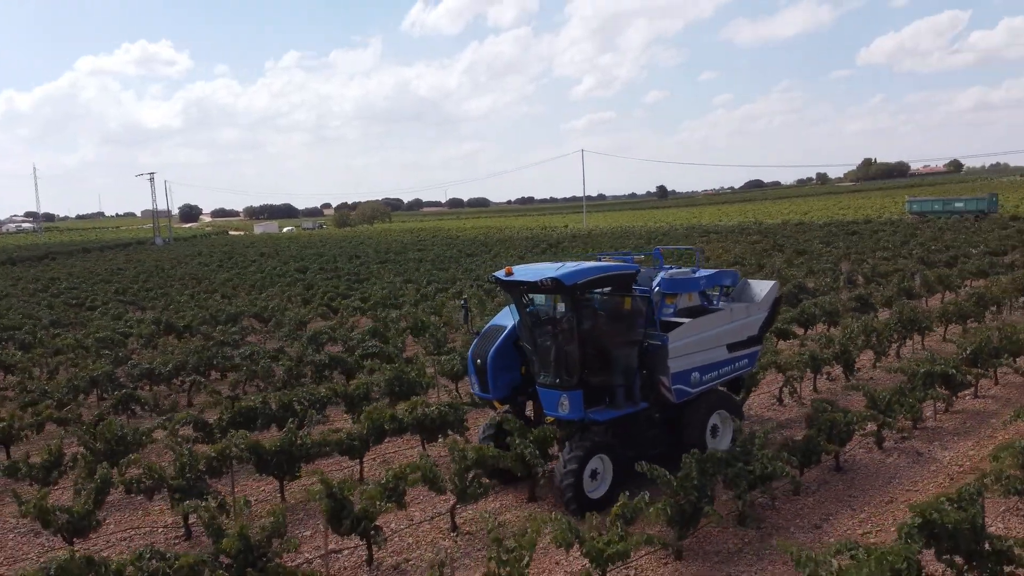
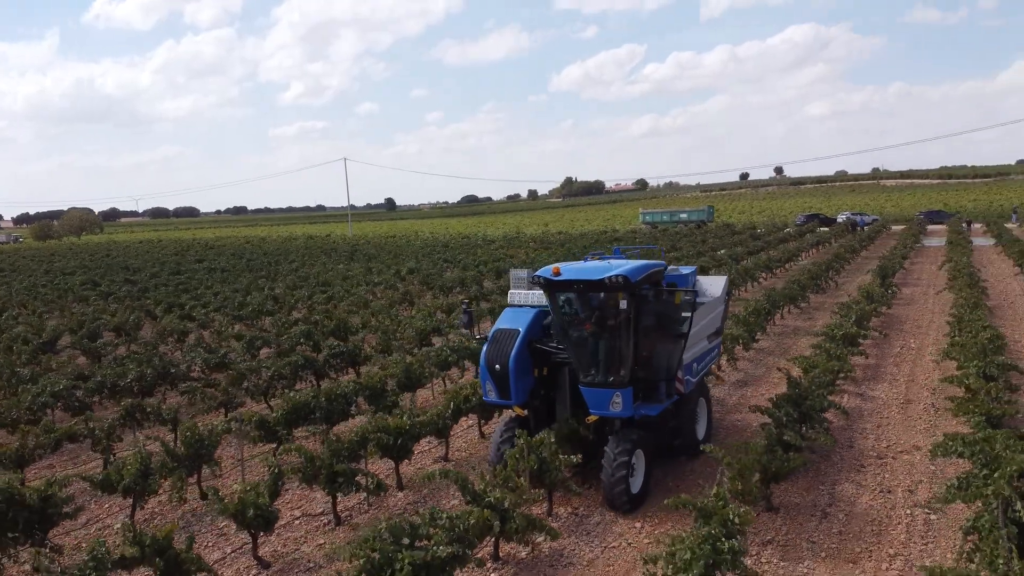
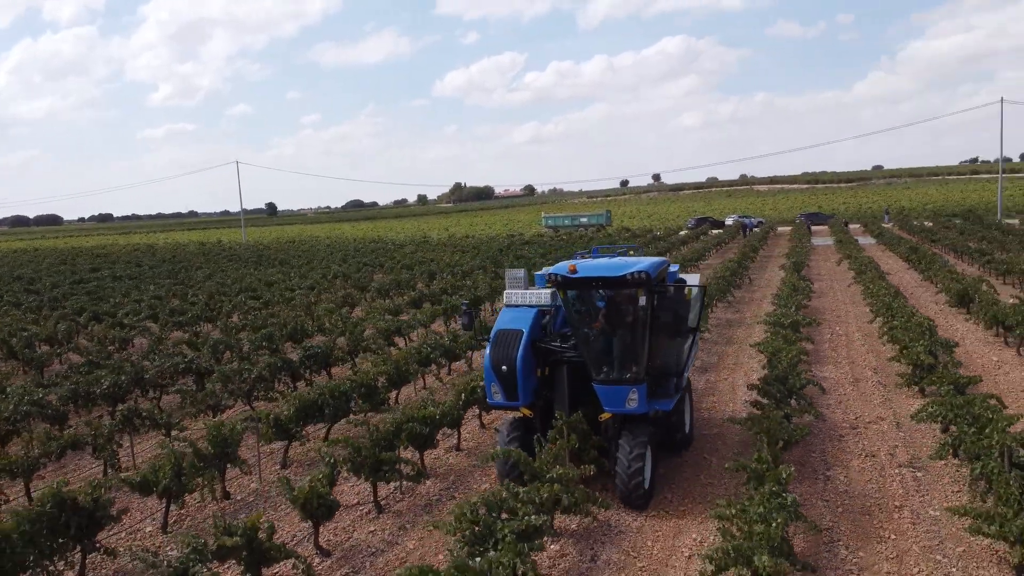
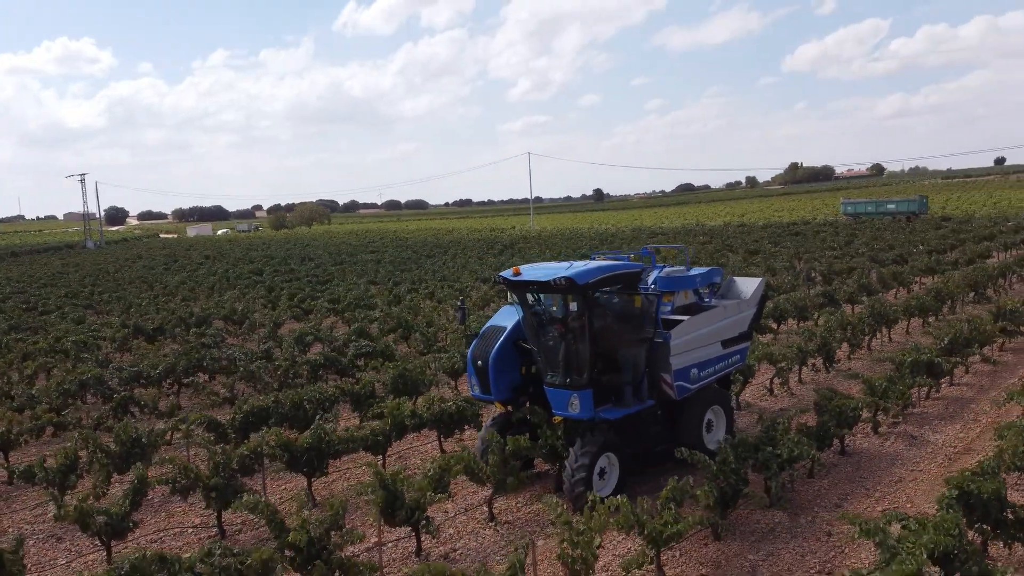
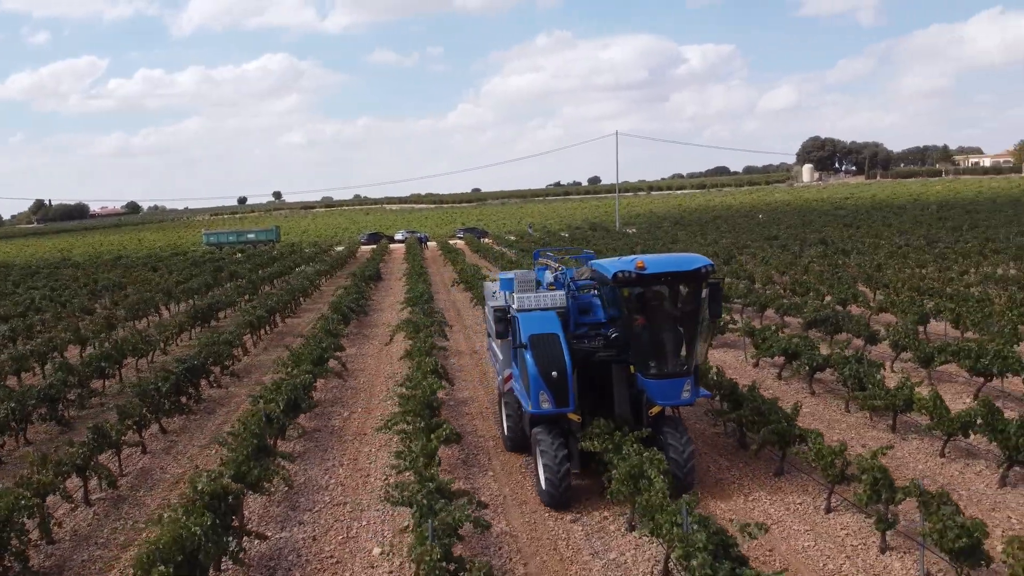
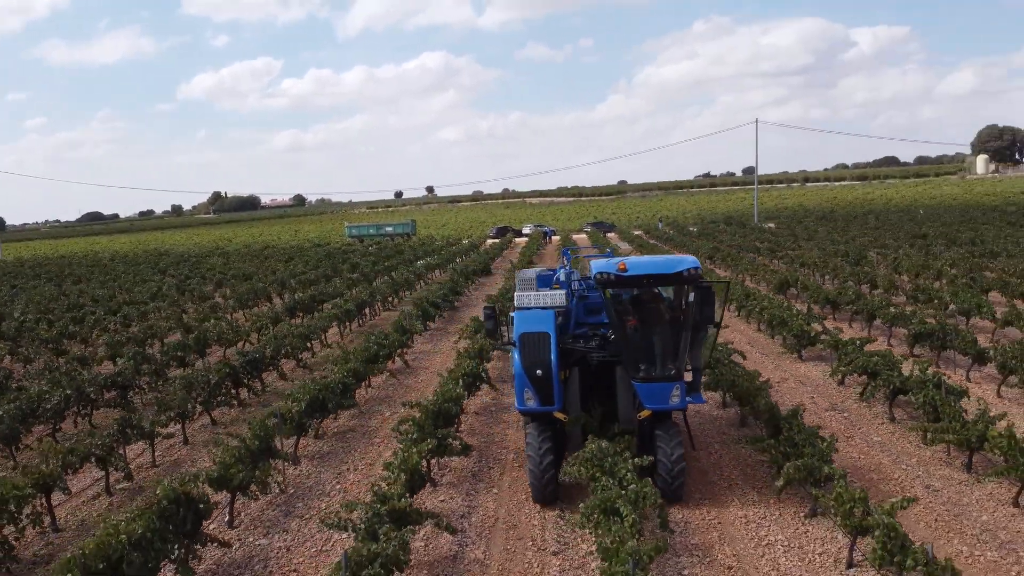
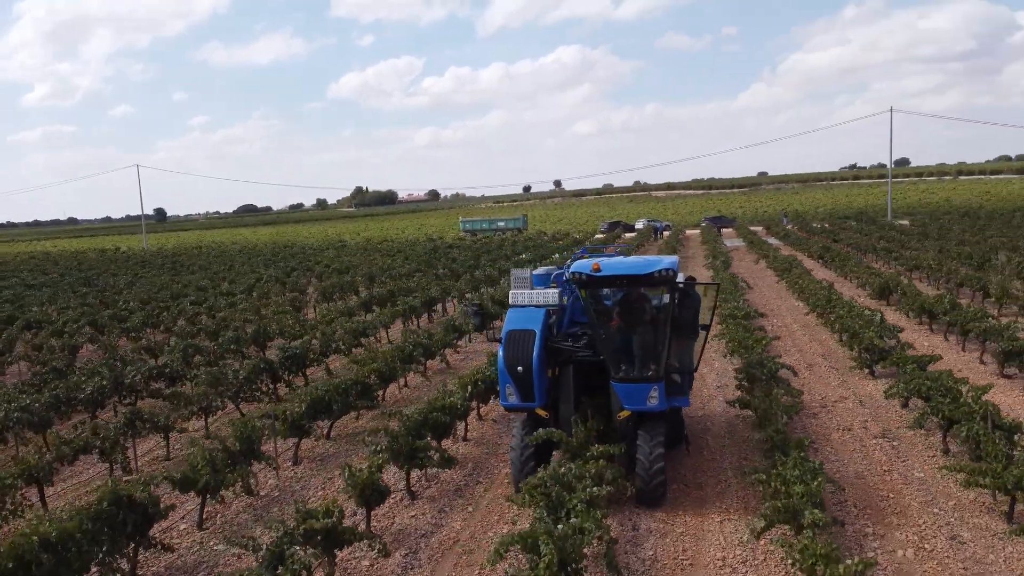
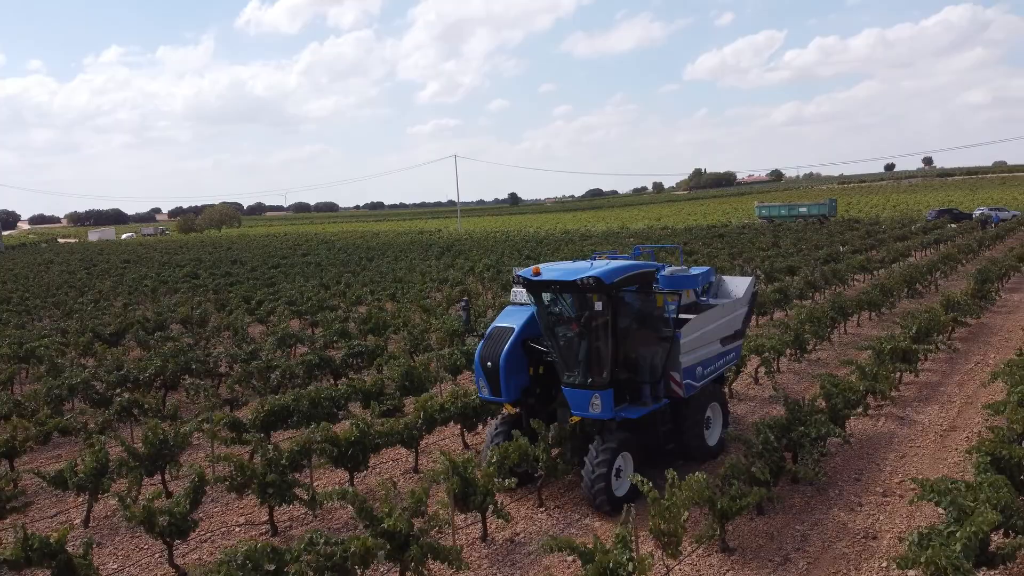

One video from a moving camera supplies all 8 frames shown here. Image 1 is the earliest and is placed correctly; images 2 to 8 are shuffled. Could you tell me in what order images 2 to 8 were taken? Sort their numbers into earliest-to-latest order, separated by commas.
4, 8, 2, 3, 7, 6, 5
